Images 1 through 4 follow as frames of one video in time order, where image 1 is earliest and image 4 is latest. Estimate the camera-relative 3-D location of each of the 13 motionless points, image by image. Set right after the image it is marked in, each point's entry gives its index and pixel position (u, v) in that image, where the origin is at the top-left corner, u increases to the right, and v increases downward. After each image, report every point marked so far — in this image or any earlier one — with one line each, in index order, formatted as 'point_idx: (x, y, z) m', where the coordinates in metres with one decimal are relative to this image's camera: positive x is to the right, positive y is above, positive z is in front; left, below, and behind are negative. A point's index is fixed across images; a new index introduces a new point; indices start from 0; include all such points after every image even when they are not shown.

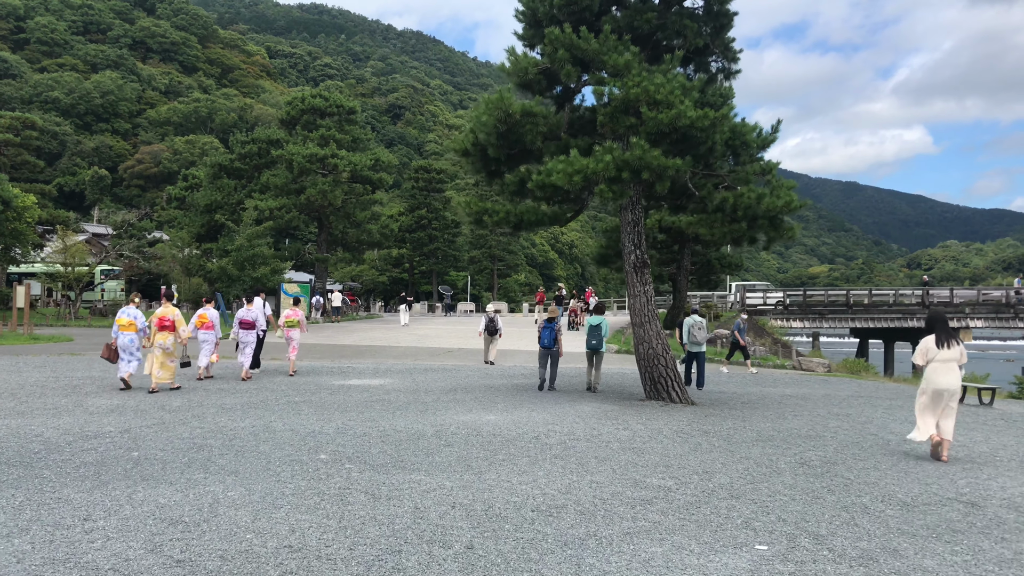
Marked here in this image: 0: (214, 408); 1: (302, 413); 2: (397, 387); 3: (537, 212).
0: (-2.5, -1.0, +7.8) m
1: (-1.7, -1.0, +7.7) m
2: (-1.3, -1.1, +10.3) m
3: (+0.3, +0.8, +9.2) m
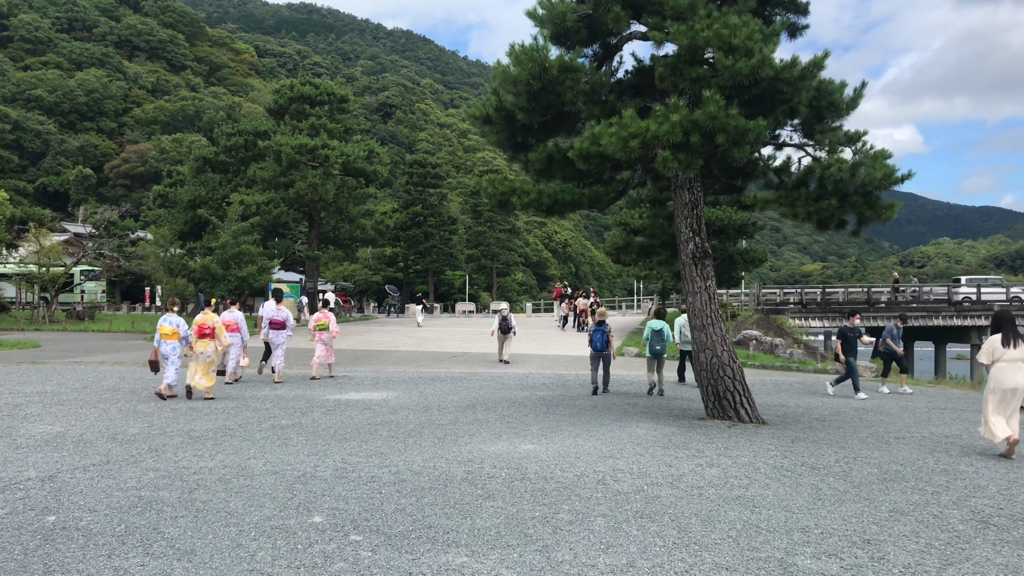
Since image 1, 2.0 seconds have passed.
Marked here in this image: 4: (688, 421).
0: (-2.2, -1.0, +6.2) m
1: (-1.5, -1.0, +6.0) m
2: (-1.0, -1.1, +8.7) m
3: (+0.5, +0.8, +7.6) m
4: (+1.4, -1.1, +7.6) m
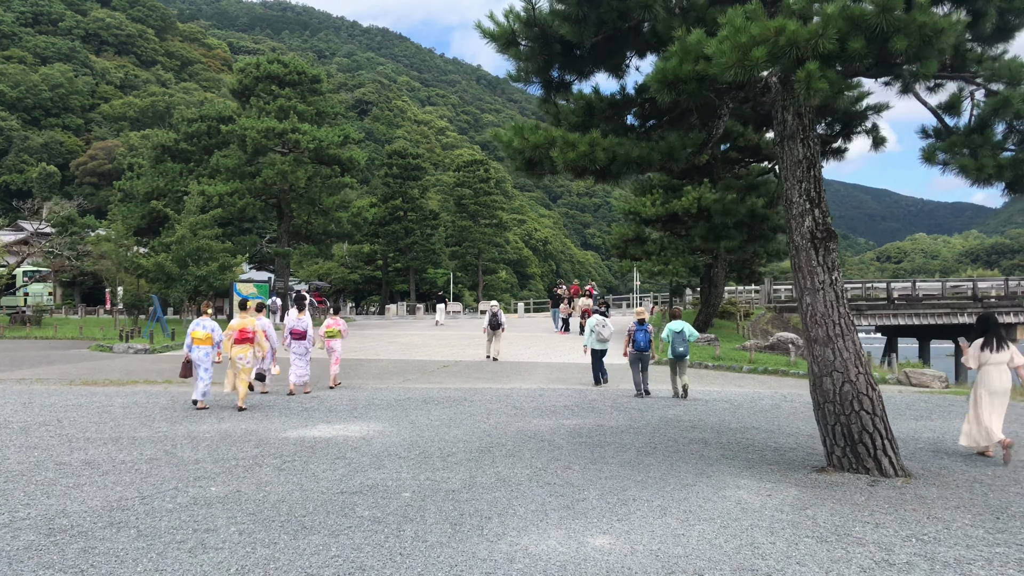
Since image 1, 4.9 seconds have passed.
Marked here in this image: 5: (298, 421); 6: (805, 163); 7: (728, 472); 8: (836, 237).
0: (-2.0, -1.0, +3.8) m
1: (-1.2, -1.0, +3.7) m
2: (-0.8, -1.1, +6.3) m
3: (+0.7, +0.8, +5.3) m
4: (+1.7, -1.1, +5.3) m
5: (-1.8, -1.1, +7.6) m
6: (+1.7, +0.7, +5.3) m
7: (+1.3, -1.1, +5.4) m
8: (+1.9, +0.3, +5.3) m
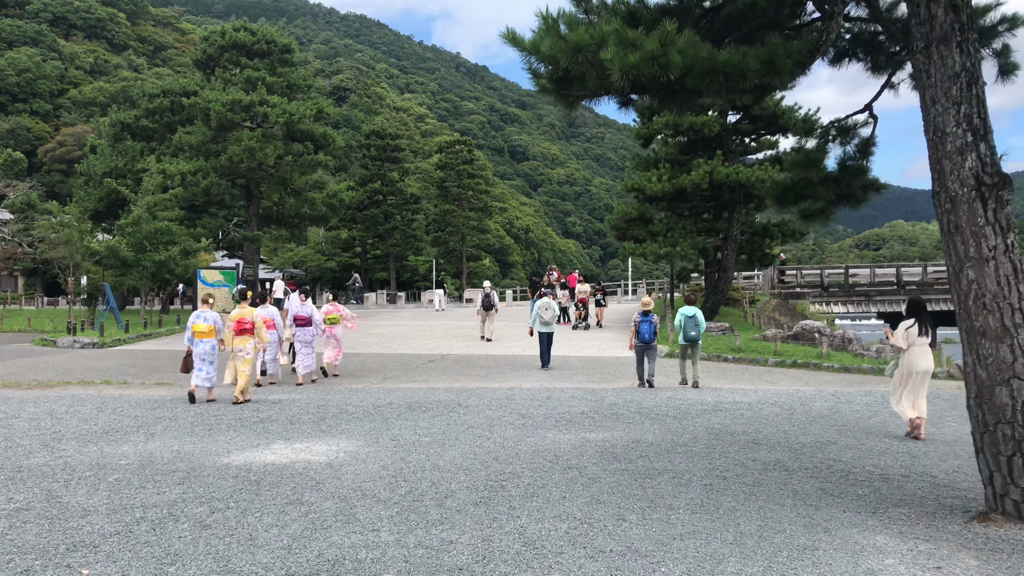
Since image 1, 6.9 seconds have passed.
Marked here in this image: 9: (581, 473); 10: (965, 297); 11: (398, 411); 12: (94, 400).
0: (-1.8, -0.9, +2.1) m
1: (-1.0, -0.9, +2.0) m
2: (-0.7, -1.0, +4.7) m
3: (+0.8, +0.9, +3.6) m
4: (+1.8, -1.0, +3.6) m
5: (-1.7, -1.0, +5.9) m
6: (+1.8, +0.9, +3.7) m
7: (+1.4, -1.0, +3.8) m
8: (+2.0, +0.4, +3.6) m
9: (+0.3, -1.0, +4.8) m
10: (+1.8, 0.0, +3.6) m
11: (-0.9, -1.0, +7.2) m
12: (-3.9, -1.0, +8.5) m
